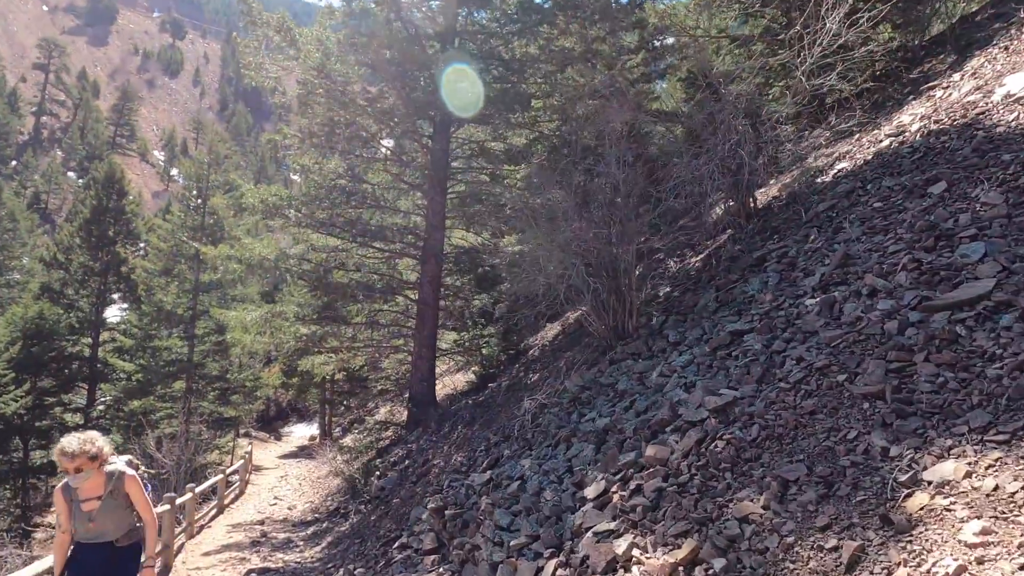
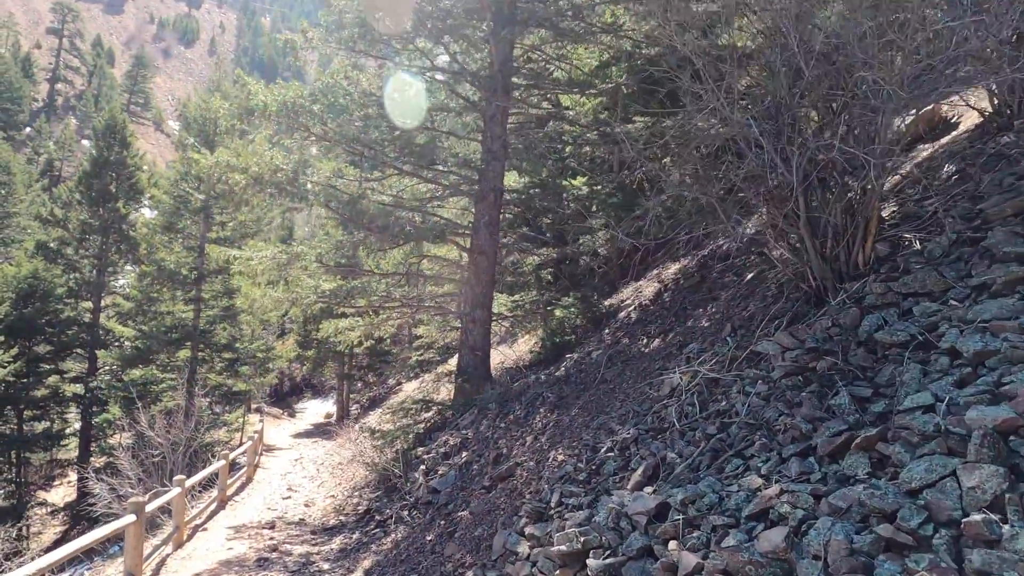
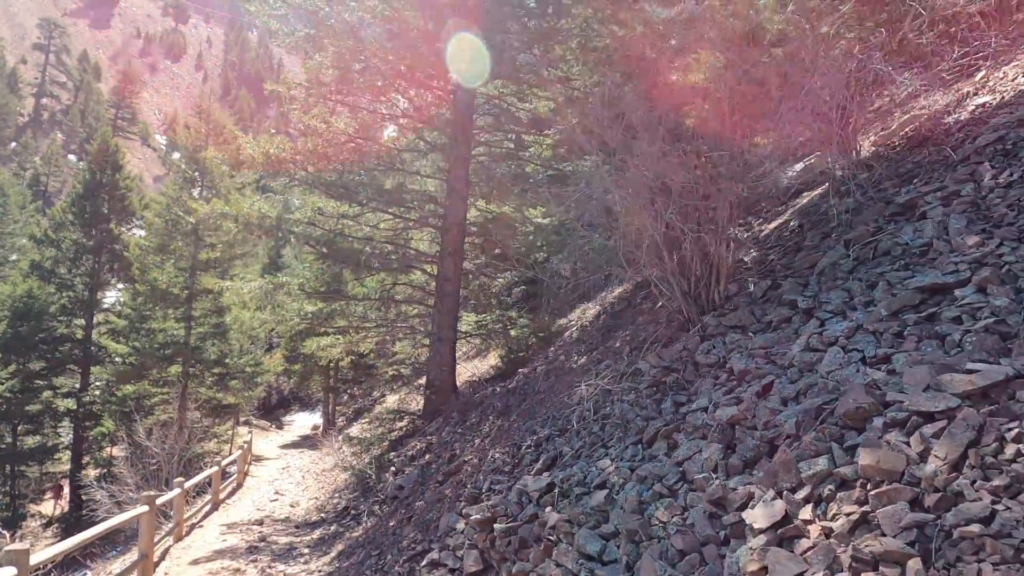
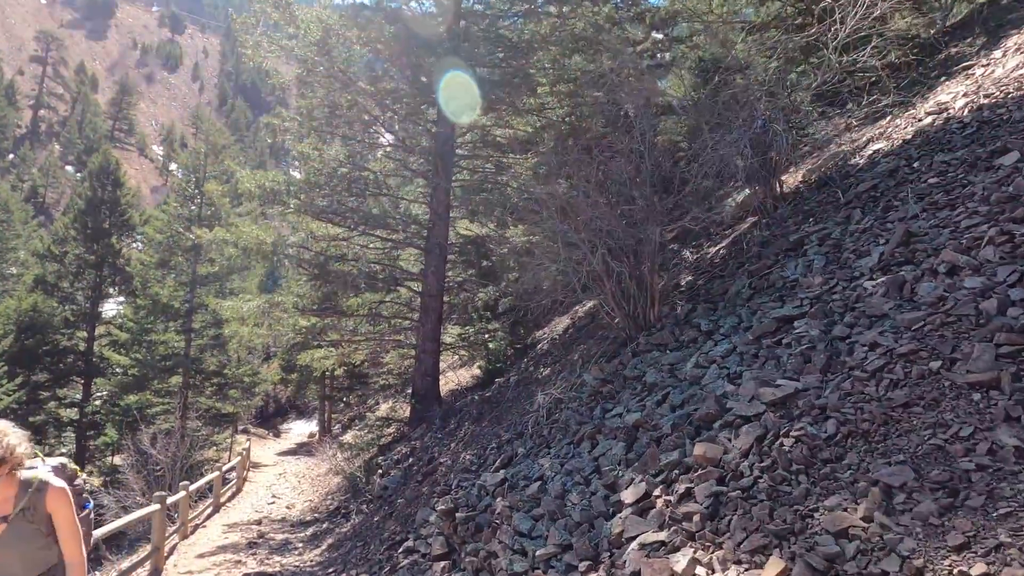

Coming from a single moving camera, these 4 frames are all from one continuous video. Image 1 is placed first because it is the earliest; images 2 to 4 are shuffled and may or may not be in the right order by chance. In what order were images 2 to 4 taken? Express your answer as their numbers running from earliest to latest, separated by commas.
4, 3, 2
